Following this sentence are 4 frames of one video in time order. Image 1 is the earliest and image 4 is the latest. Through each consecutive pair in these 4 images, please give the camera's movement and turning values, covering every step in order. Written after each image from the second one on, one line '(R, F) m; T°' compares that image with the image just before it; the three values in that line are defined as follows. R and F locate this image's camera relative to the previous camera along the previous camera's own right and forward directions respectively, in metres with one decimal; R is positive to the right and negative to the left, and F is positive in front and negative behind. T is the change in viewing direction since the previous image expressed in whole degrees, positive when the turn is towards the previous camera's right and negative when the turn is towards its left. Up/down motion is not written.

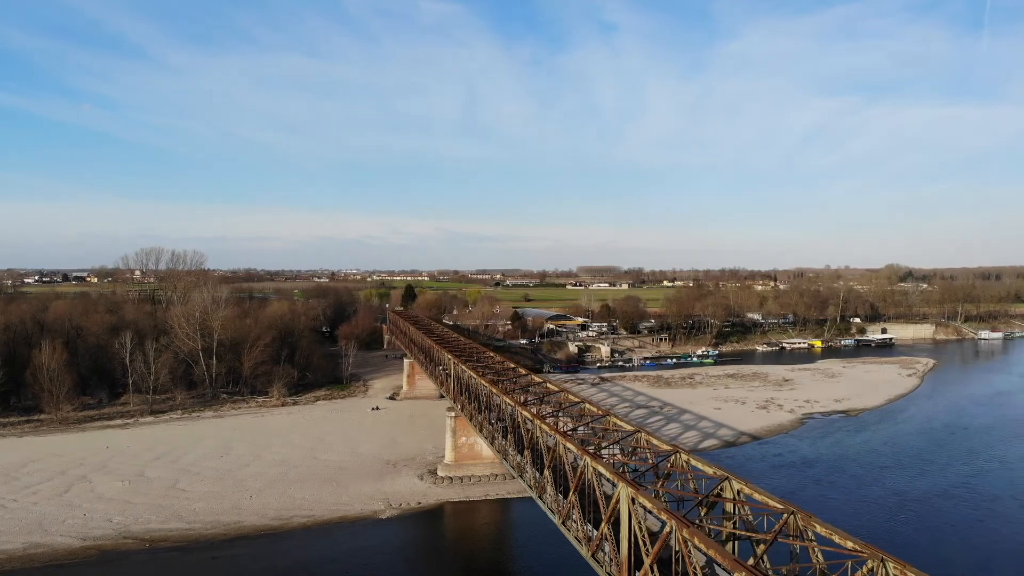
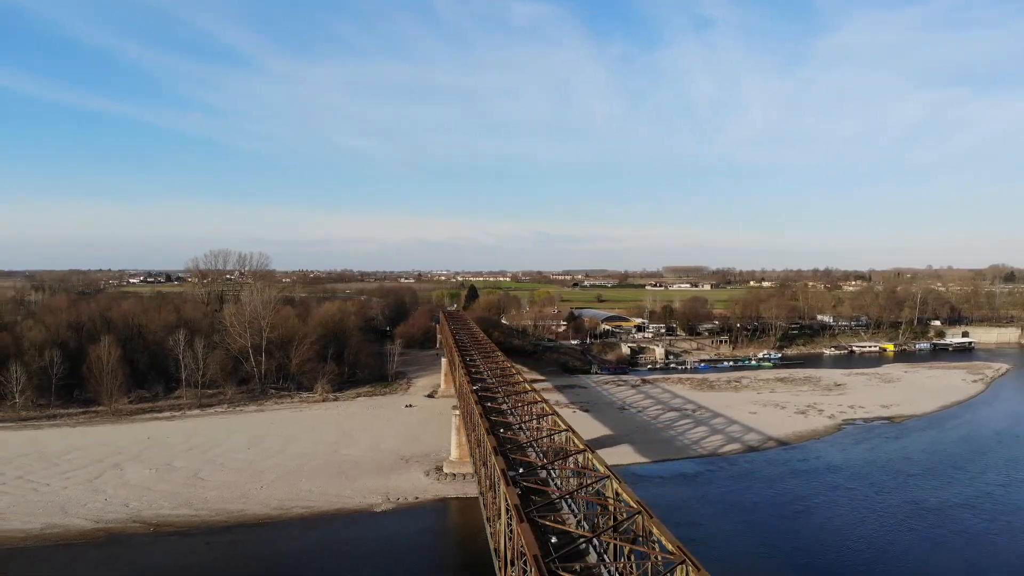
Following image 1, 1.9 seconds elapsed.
(+1.4, +0.1) m; -5°
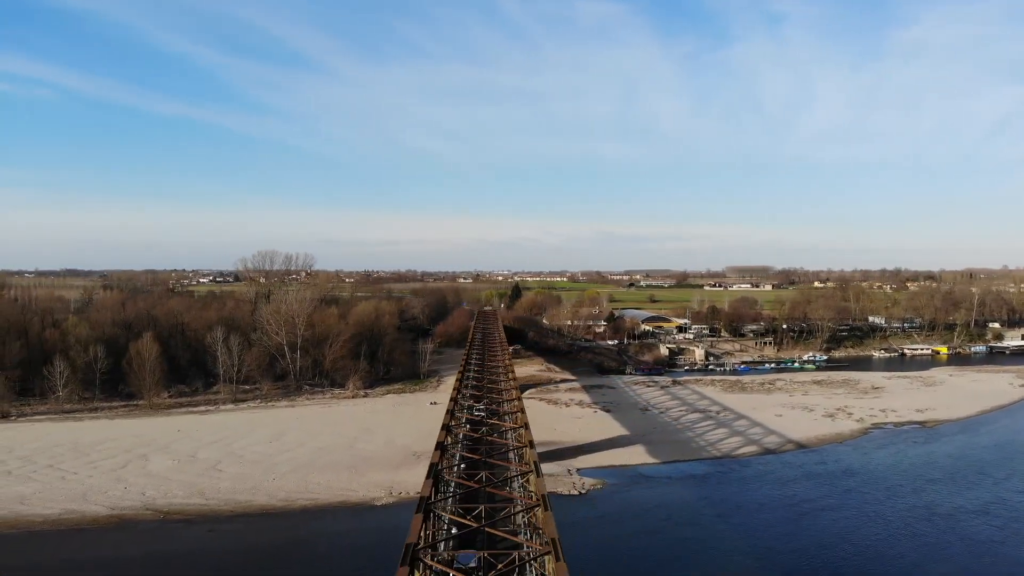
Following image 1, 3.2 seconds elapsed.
(+1.0, 0.0) m; -3°
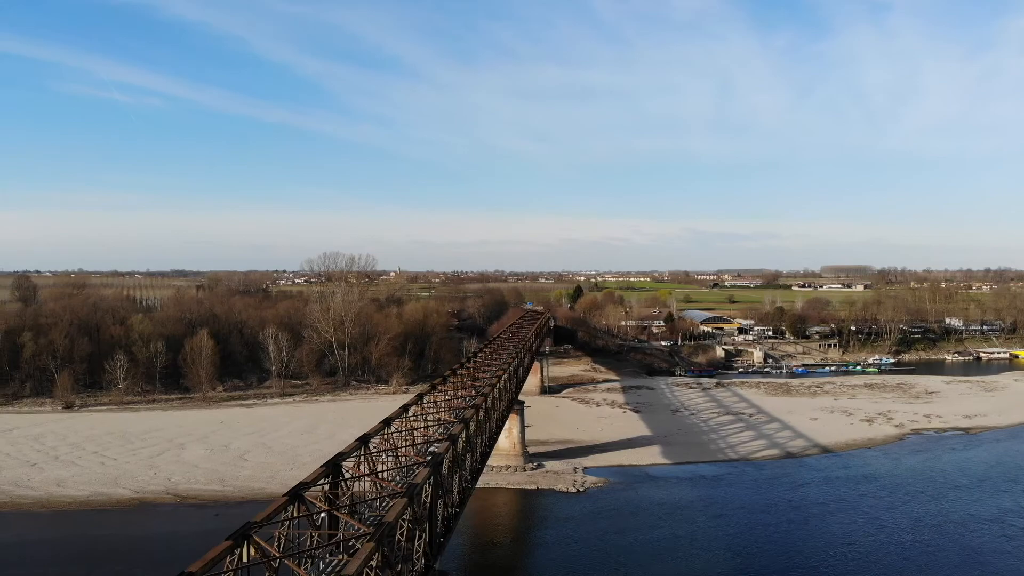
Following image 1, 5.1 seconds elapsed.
(+1.4, -0.2) m; -5°
